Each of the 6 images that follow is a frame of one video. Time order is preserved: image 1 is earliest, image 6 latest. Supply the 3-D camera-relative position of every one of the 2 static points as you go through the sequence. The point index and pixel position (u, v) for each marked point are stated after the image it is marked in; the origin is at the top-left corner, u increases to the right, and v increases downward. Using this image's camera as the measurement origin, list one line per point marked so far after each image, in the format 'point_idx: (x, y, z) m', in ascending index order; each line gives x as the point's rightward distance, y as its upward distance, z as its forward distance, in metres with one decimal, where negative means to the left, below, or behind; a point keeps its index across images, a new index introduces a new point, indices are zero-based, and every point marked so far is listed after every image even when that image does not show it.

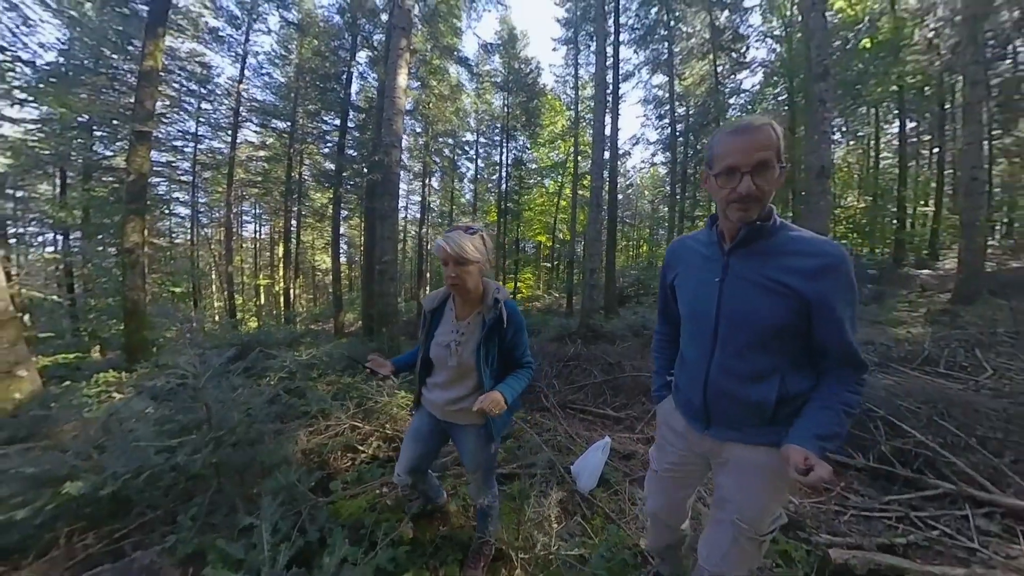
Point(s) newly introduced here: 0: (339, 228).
0: (-8.4, +3.0, +14.3) m
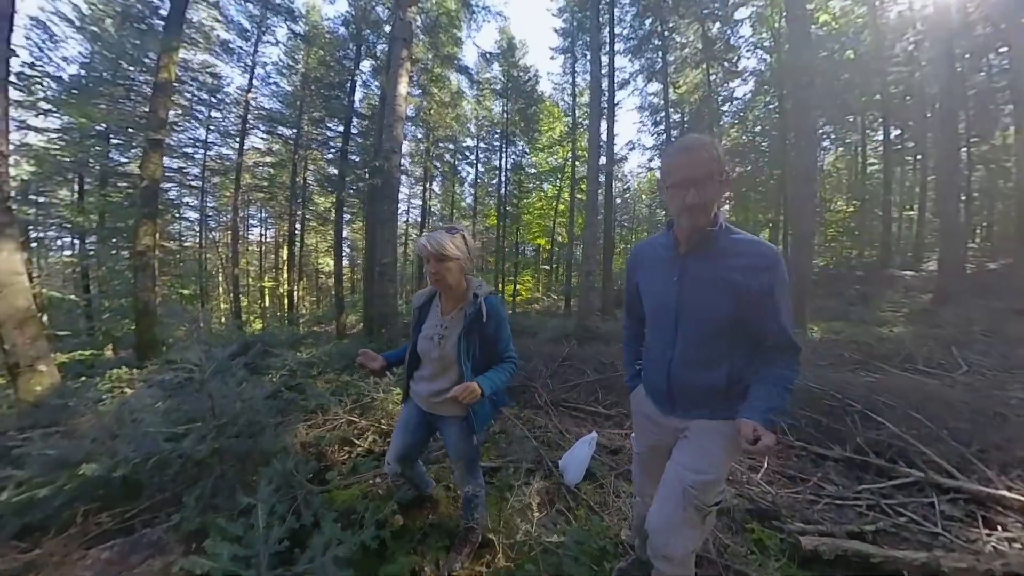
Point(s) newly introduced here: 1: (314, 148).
0: (-8.5, +2.9, +14.7) m
1: (-8.9, +6.3, +13.3) m
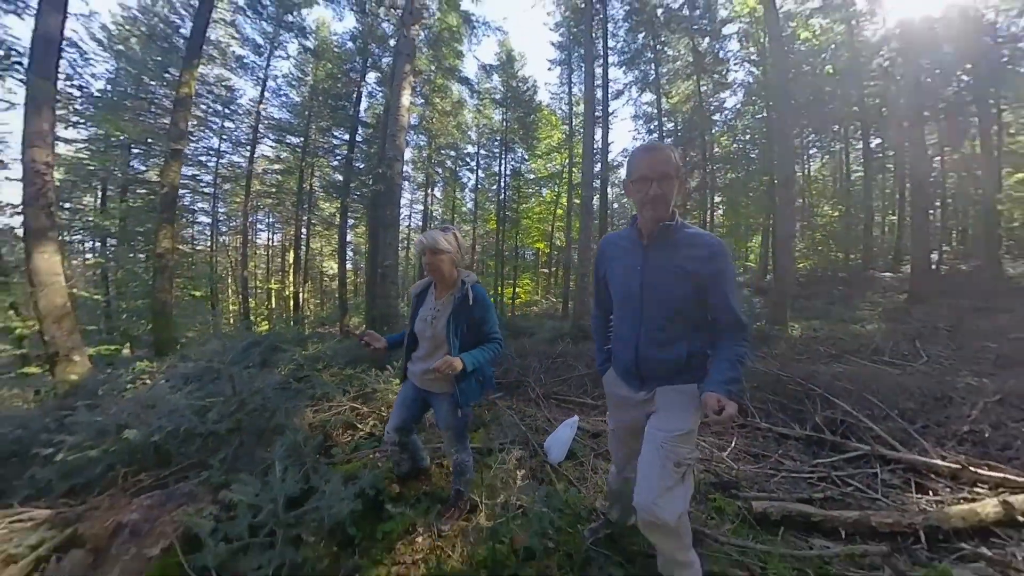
0: (-8.6, +2.8, +15.2) m
1: (-9.0, +6.2, +13.9) m
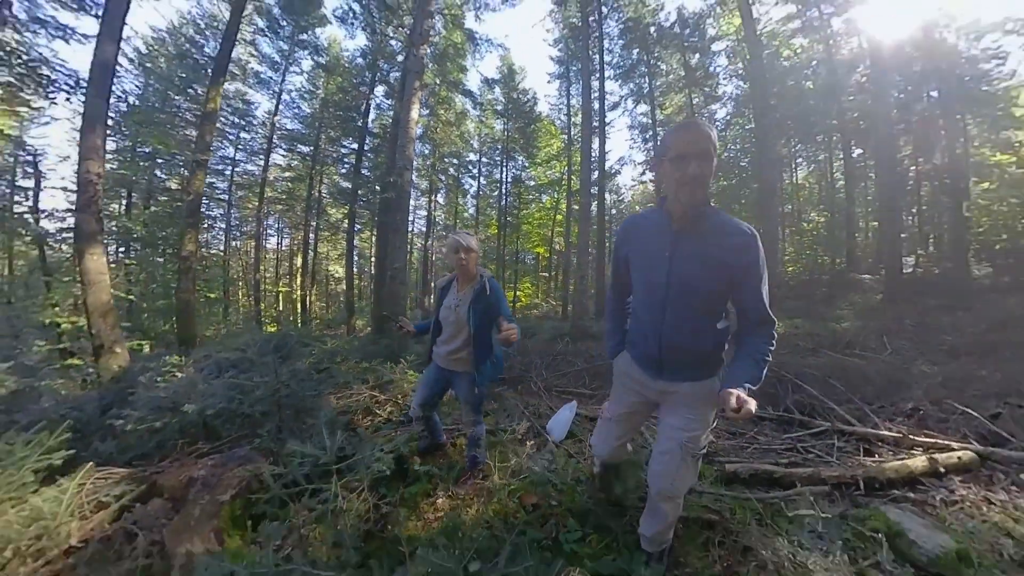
0: (-8.5, +2.6, +15.8) m
1: (-8.9, +6.1, +14.5) m
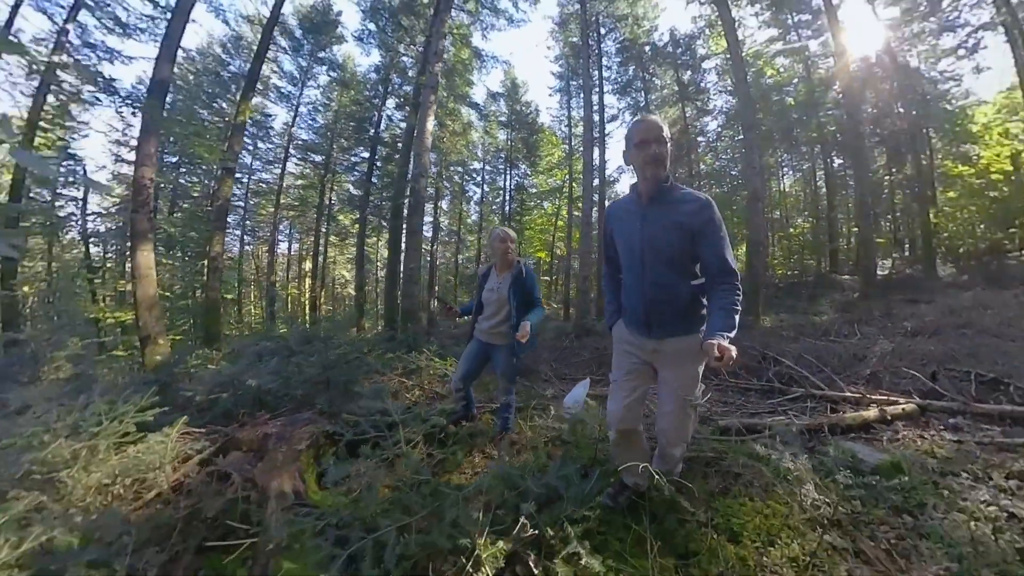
0: (-8.3, +2.5, +16.3) m
1: (-8.7, +6.0, +15.1) m
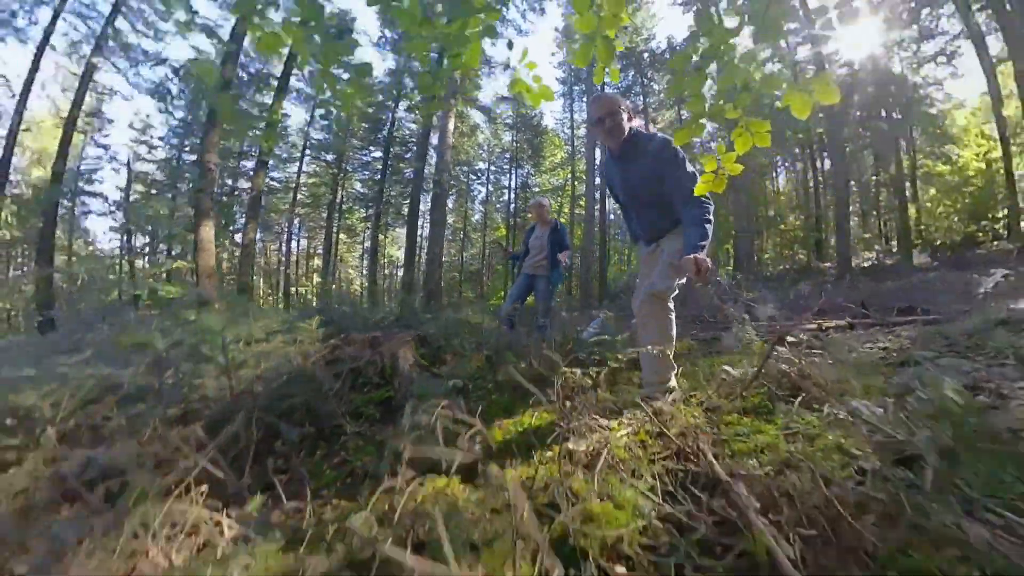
0: (-8.0, +3.0, +17.2) m
1: (-8.4, +6.5, +16.0) m
